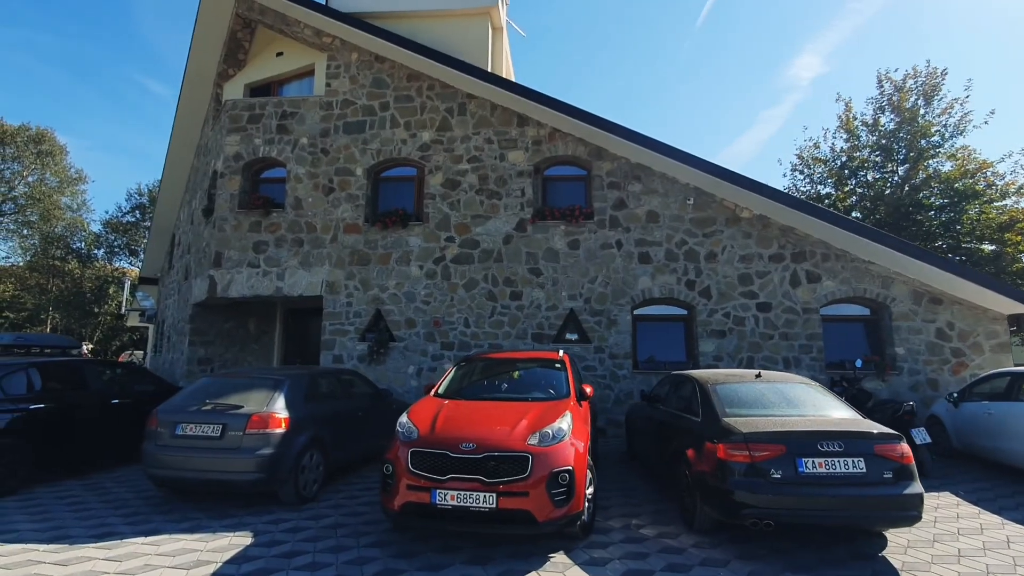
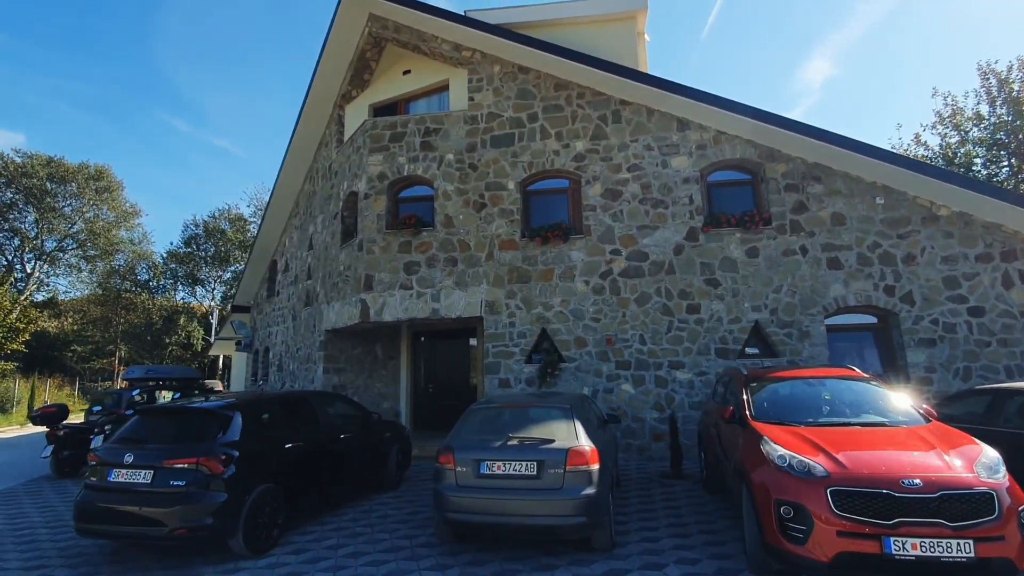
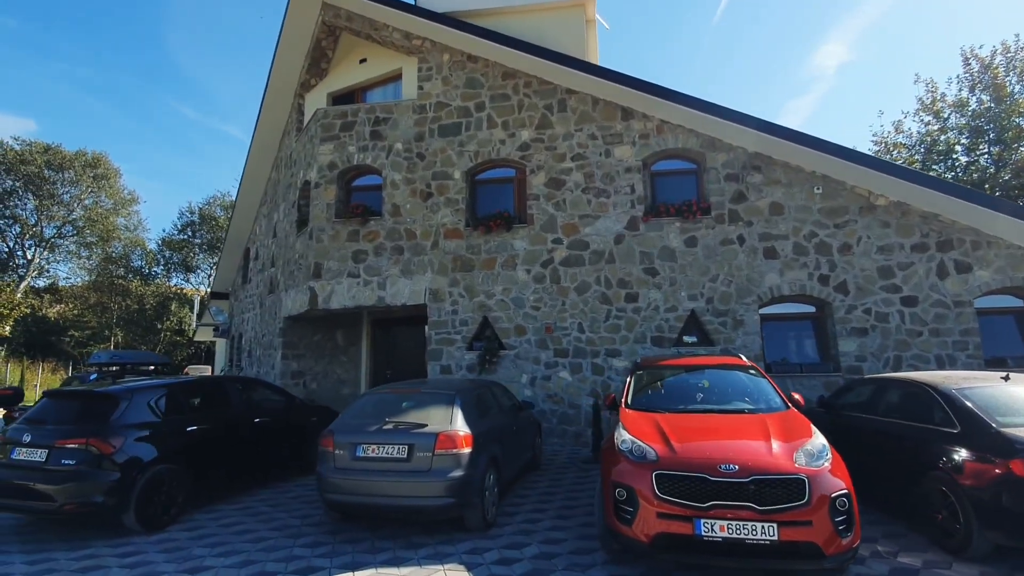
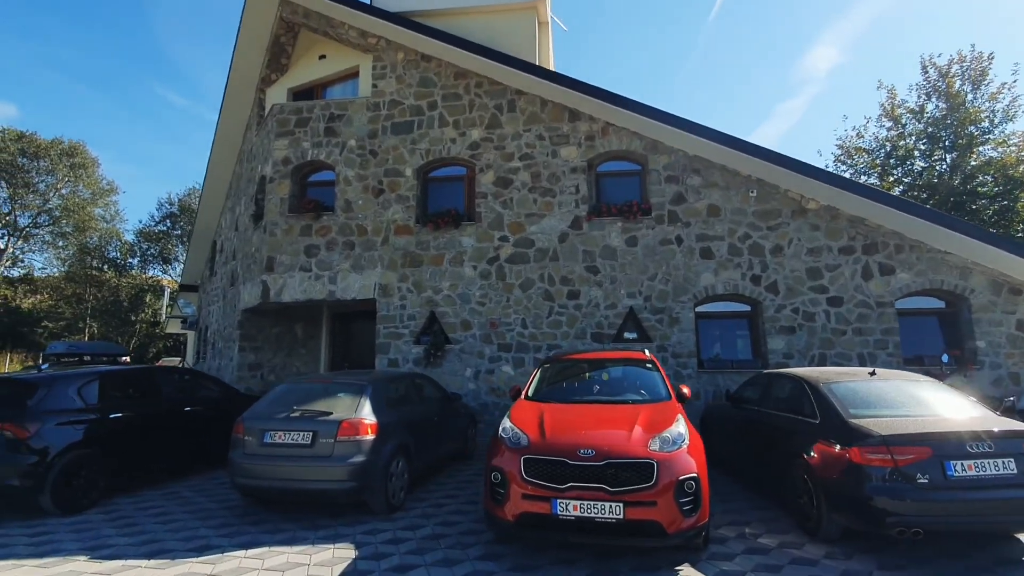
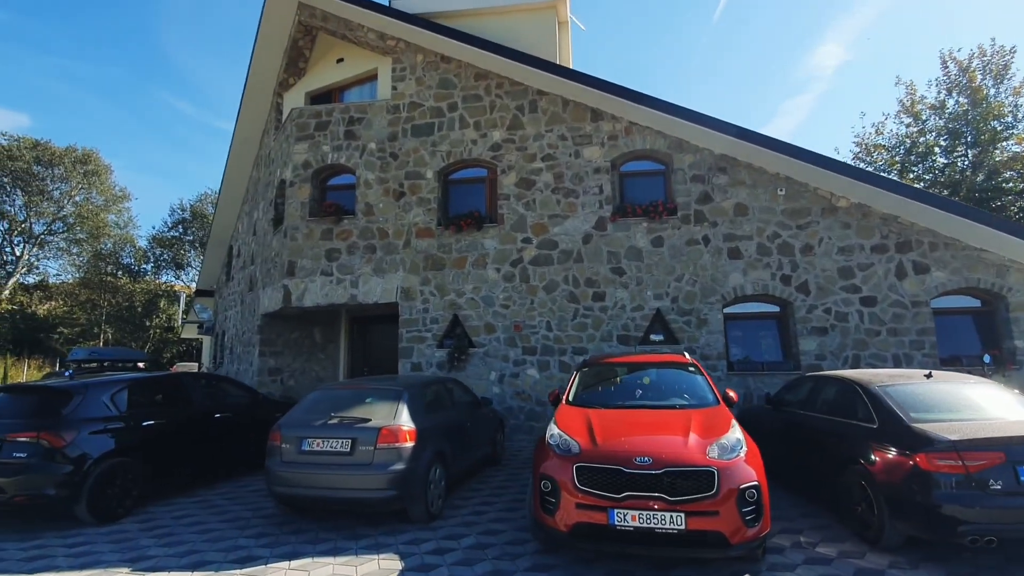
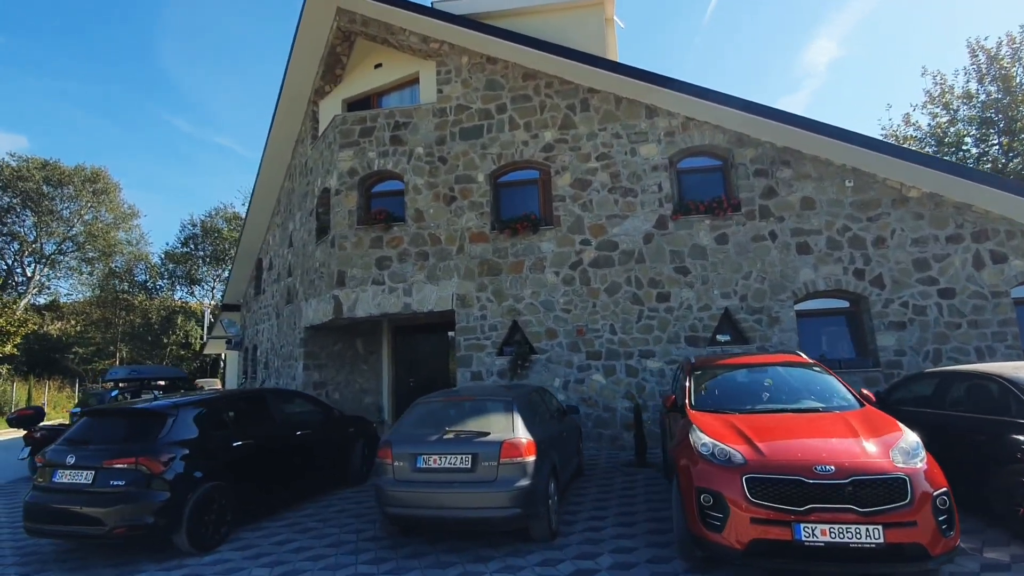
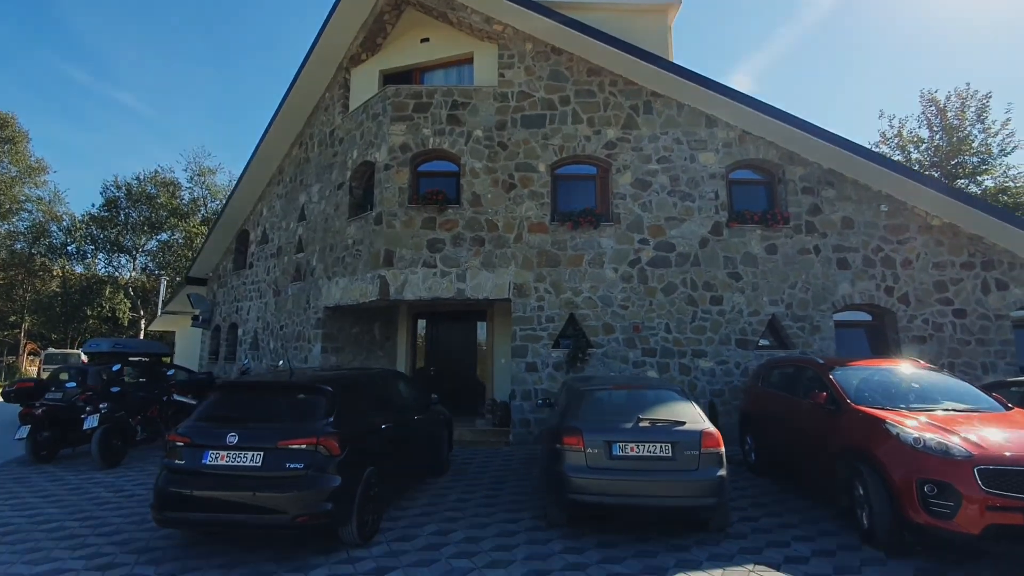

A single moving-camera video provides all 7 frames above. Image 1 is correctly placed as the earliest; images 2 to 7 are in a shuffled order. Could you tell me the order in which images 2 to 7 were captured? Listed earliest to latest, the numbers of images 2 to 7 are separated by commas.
4, 5, 3, 6, 2, 7
